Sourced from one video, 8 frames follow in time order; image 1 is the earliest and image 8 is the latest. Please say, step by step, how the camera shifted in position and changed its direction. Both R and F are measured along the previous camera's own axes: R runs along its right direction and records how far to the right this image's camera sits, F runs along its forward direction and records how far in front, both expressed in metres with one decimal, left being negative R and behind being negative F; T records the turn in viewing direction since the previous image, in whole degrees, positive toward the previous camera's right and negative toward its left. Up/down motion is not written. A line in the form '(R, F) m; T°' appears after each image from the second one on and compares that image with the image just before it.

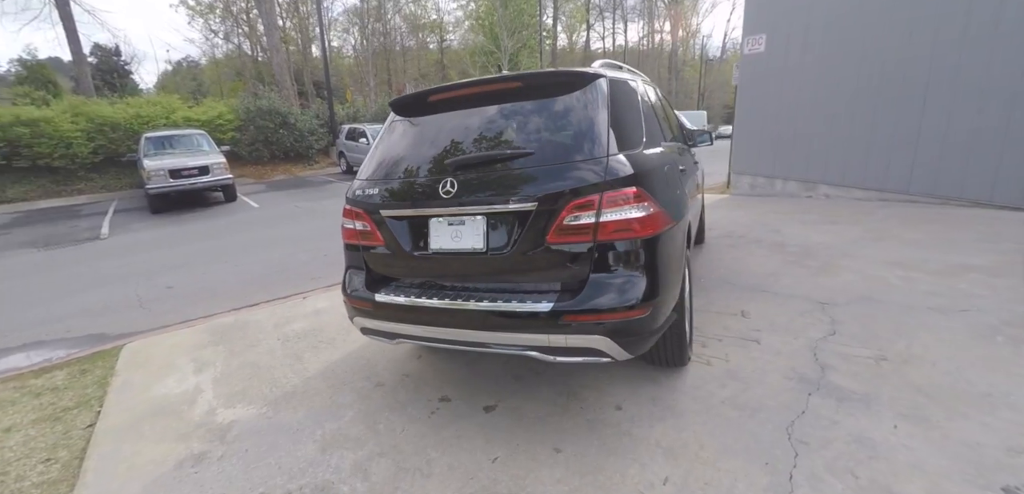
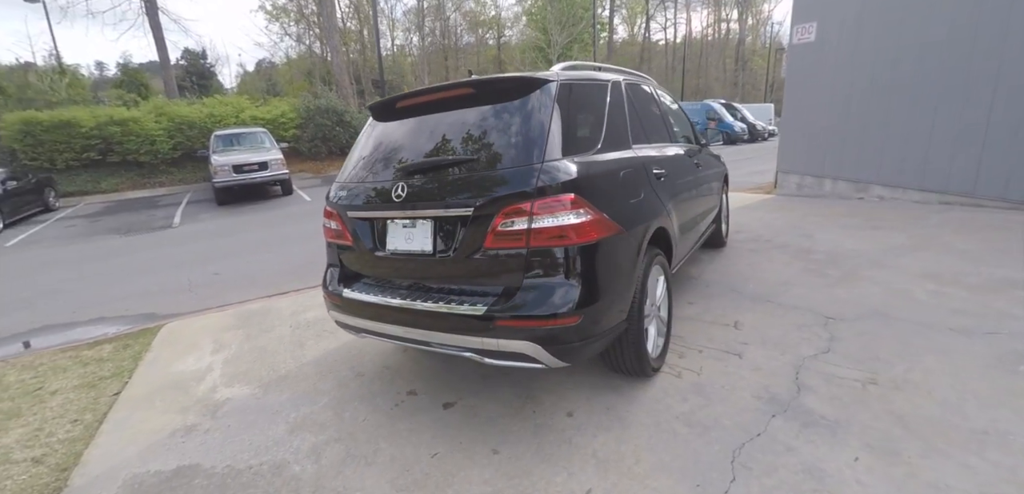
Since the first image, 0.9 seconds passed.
(+0.5, 0.0) m; -7°
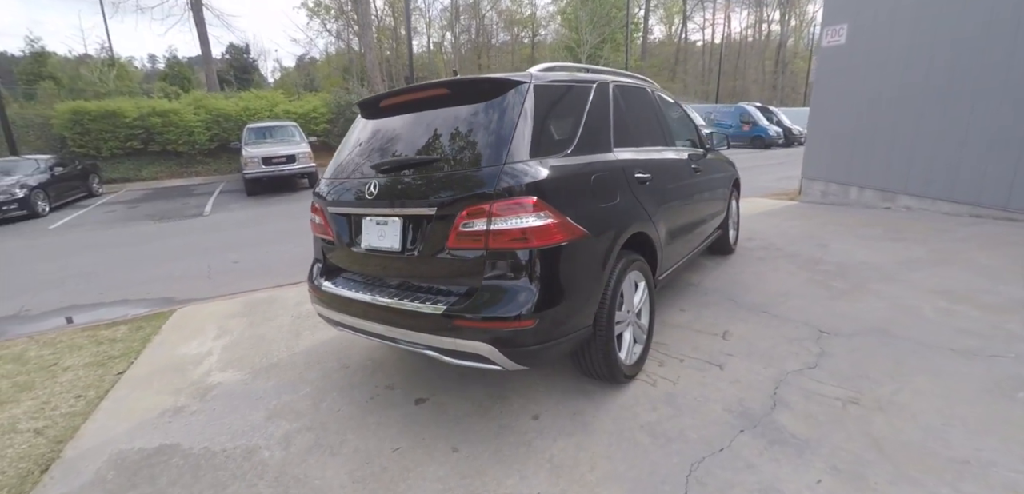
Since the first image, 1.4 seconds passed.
(+0.3, 0.0) m; -4°
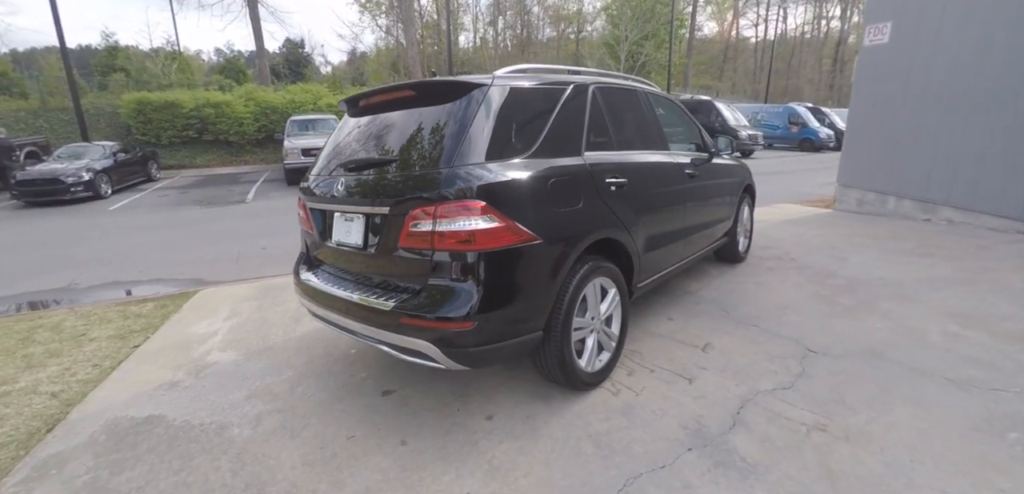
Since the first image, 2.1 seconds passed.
(+0.4, 0.0) m; -5°
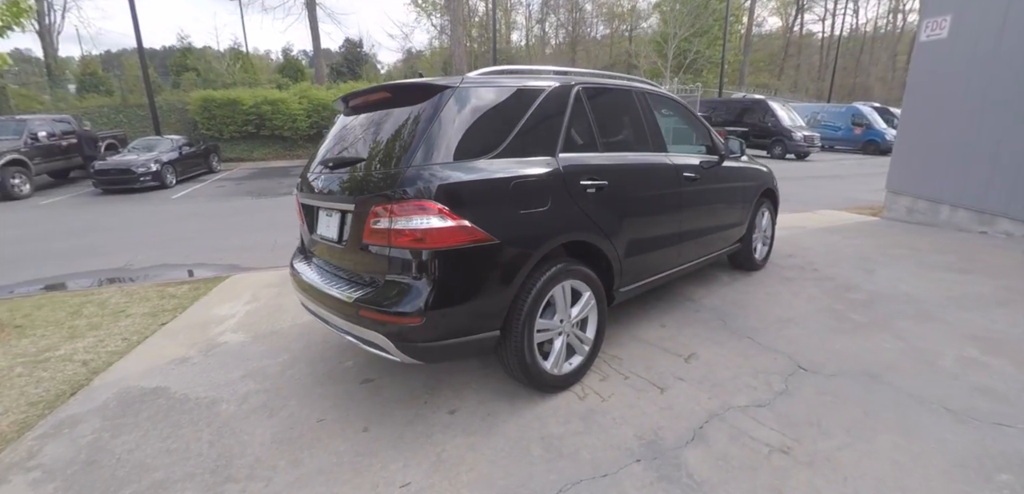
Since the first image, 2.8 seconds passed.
(+0.4, 0.0) m; -6°
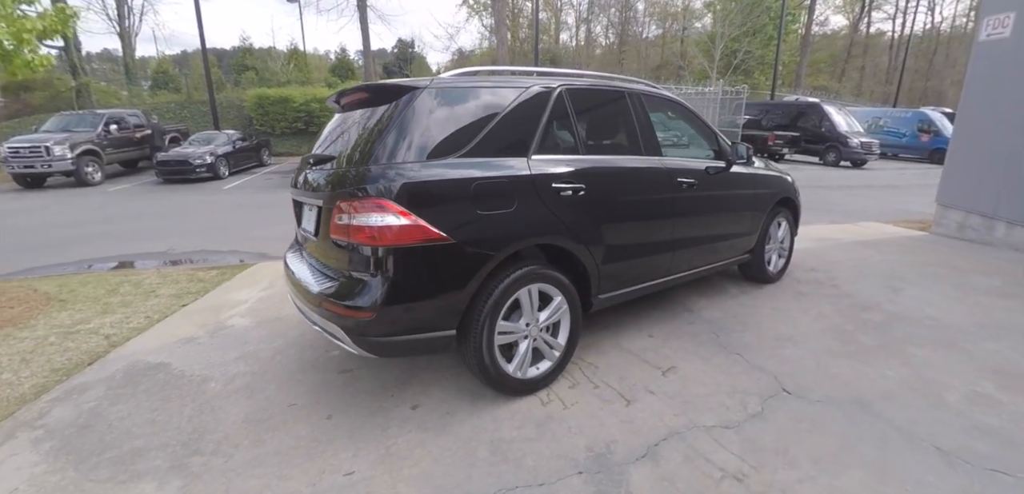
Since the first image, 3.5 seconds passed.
(+0.4, 0.0) m; -6°
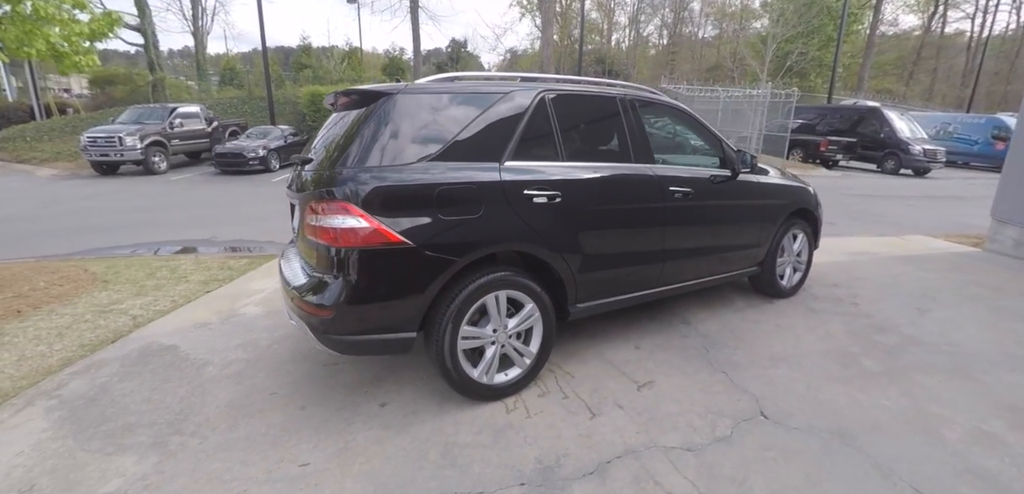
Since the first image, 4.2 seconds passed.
(+0.4, 0.0) m; -6°
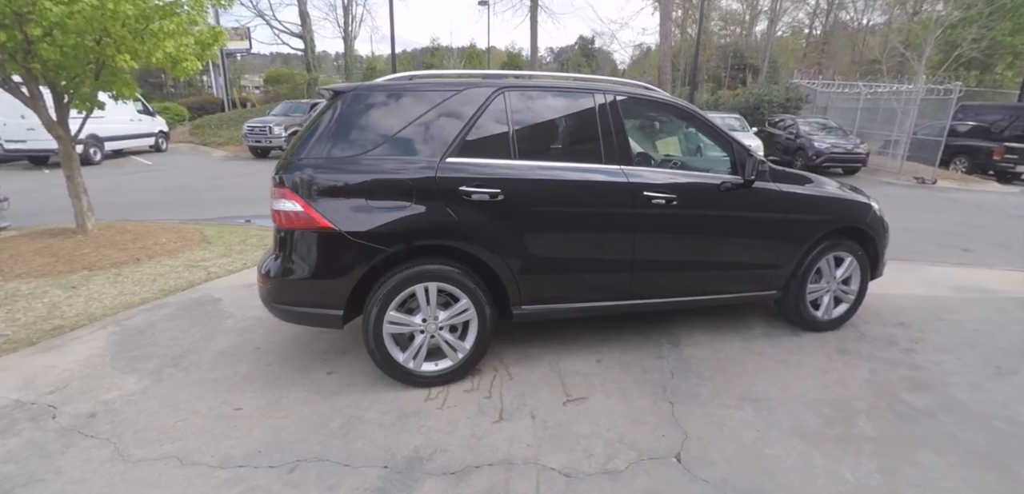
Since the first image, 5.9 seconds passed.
(+1.0, +0.2) m; -16°
